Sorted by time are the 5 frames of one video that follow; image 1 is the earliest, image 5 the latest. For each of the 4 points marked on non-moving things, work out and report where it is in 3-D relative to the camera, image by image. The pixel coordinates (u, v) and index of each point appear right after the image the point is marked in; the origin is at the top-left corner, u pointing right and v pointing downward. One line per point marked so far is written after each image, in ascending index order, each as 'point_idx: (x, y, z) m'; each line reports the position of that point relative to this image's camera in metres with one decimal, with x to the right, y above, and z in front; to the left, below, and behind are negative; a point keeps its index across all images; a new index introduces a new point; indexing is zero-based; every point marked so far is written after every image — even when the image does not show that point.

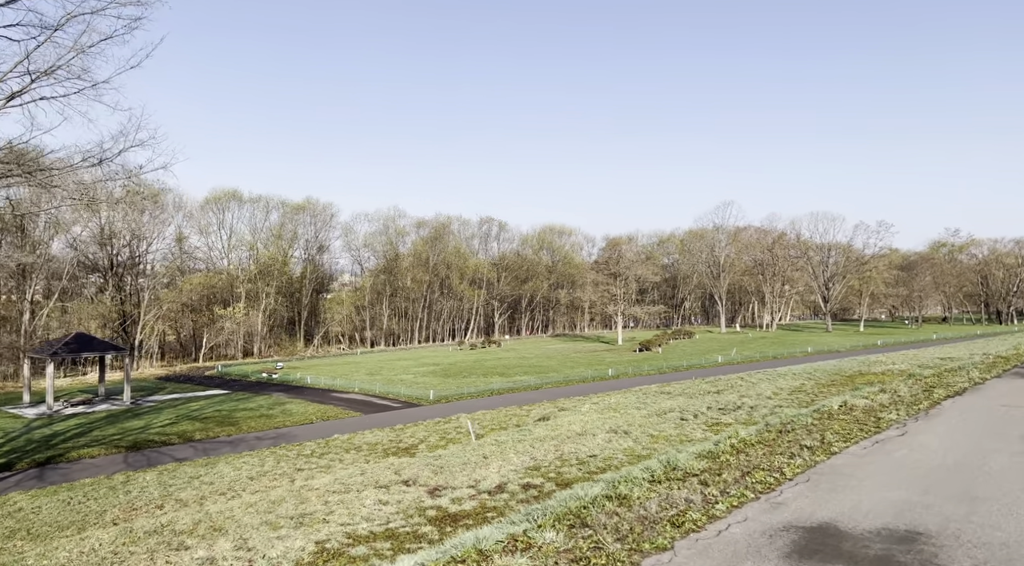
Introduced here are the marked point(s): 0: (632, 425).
0: (+2.9, -3.5, +19.1) m
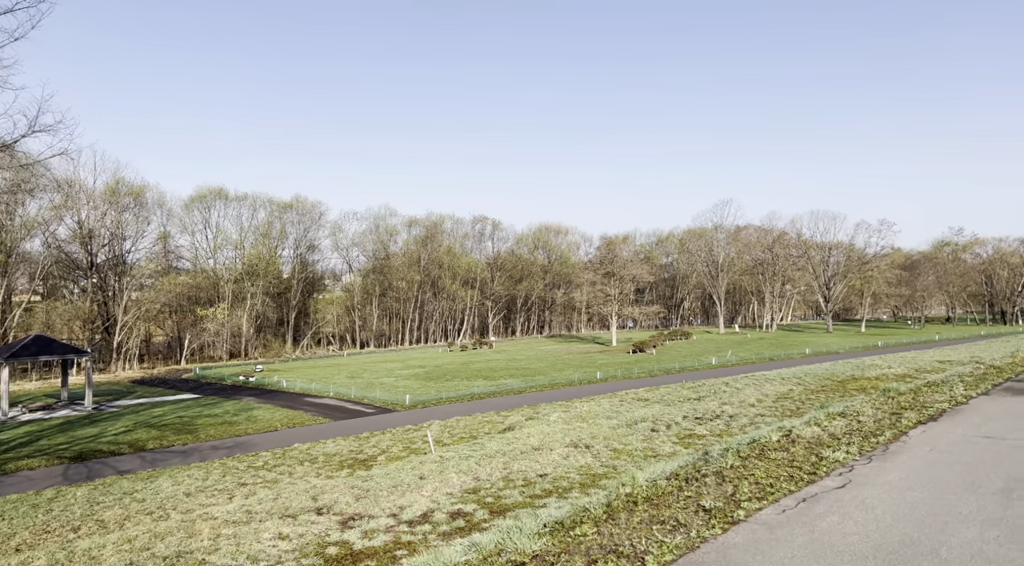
0: (+1.9, -3.5, +17.6) m
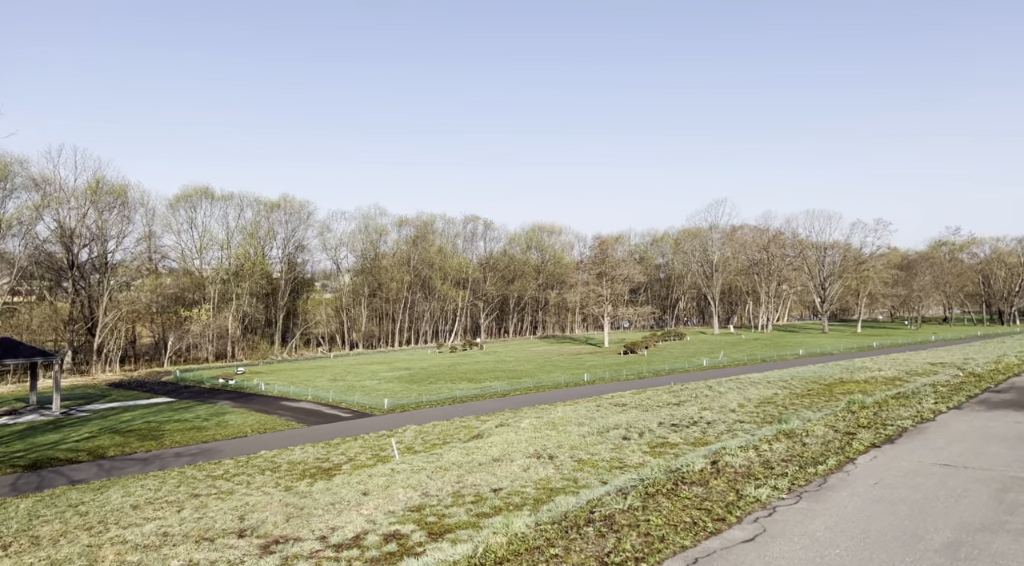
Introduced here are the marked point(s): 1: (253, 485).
0: (+1.1, -3.5, +16.7) m
1: (-6.4, -5.0, +19.3) m
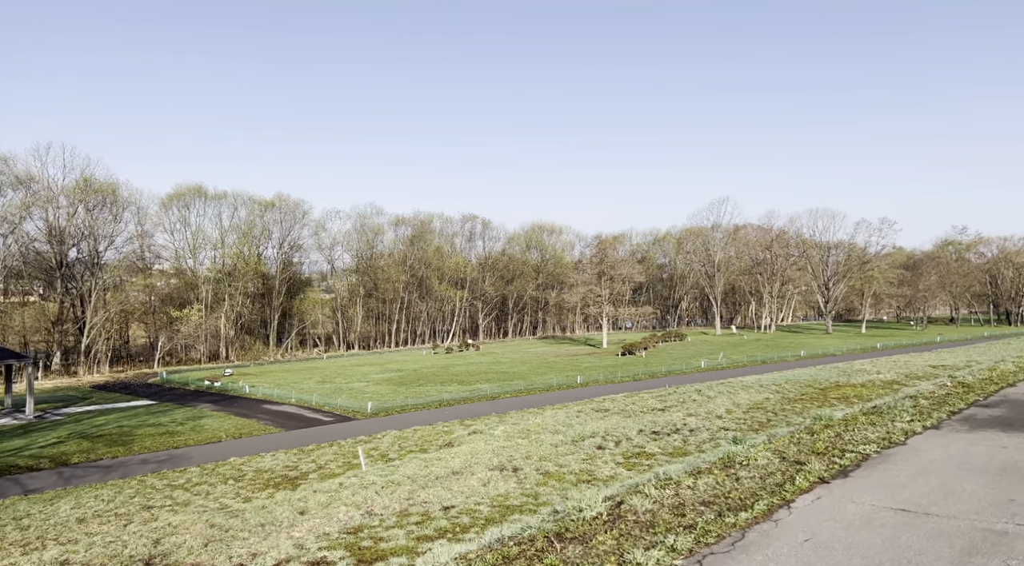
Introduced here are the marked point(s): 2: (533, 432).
0: (+0.4, -3.5, +15.7) m
1: (-7.1, -5.0, +18.4) m
2: (+0.6, -3.6, +19.3) m
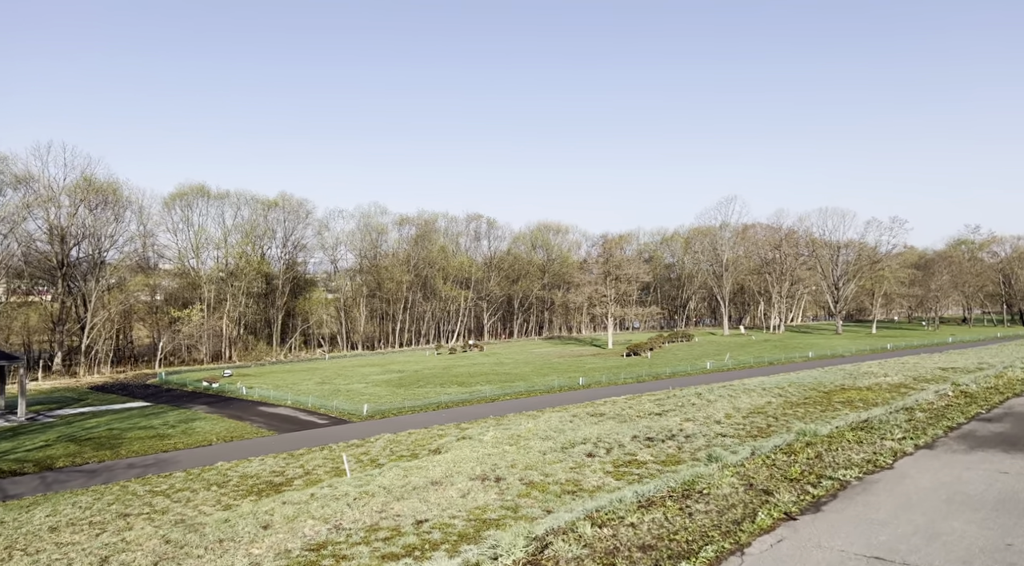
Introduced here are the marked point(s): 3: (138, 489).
0: (+0.1, -3.6, +15.1) m
1: (-7.4, -5.0, +17.9) m
2: (+0.3, -3.7, +18.6) m
3: (-9.5, -5.3, +20.0) m
